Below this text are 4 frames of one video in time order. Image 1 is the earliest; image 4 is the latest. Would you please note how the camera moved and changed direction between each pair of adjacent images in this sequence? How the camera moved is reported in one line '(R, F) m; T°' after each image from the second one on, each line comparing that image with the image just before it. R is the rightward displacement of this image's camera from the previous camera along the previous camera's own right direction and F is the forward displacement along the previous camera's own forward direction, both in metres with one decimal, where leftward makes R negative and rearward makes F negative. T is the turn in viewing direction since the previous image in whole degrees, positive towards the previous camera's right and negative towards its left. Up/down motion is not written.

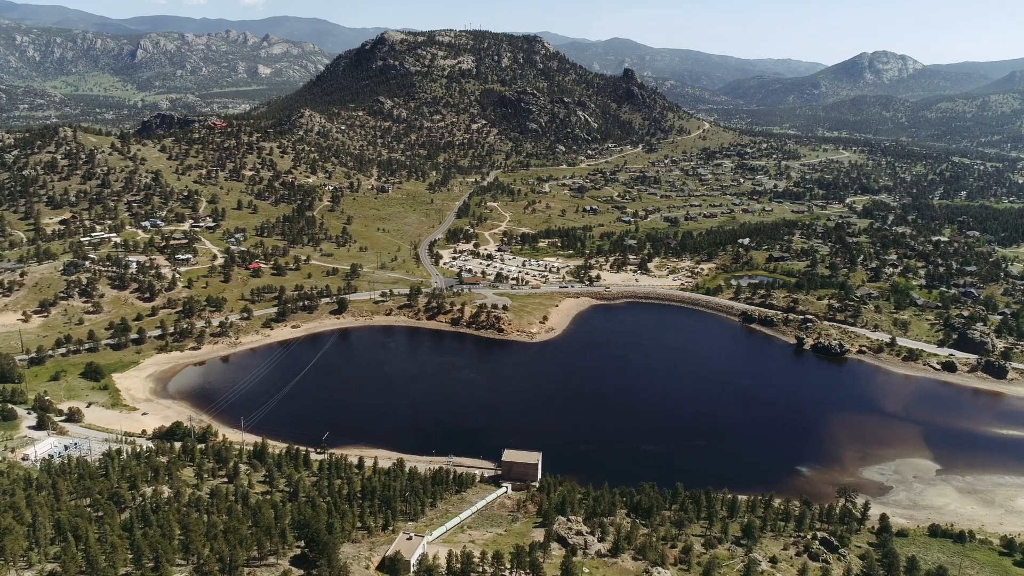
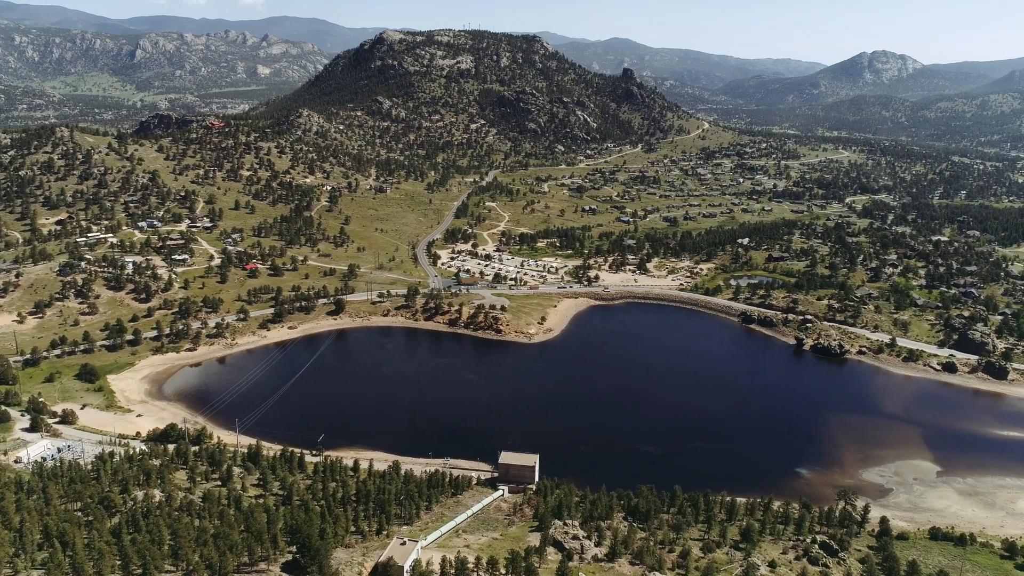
(+0.3, +0.8) m; 0°
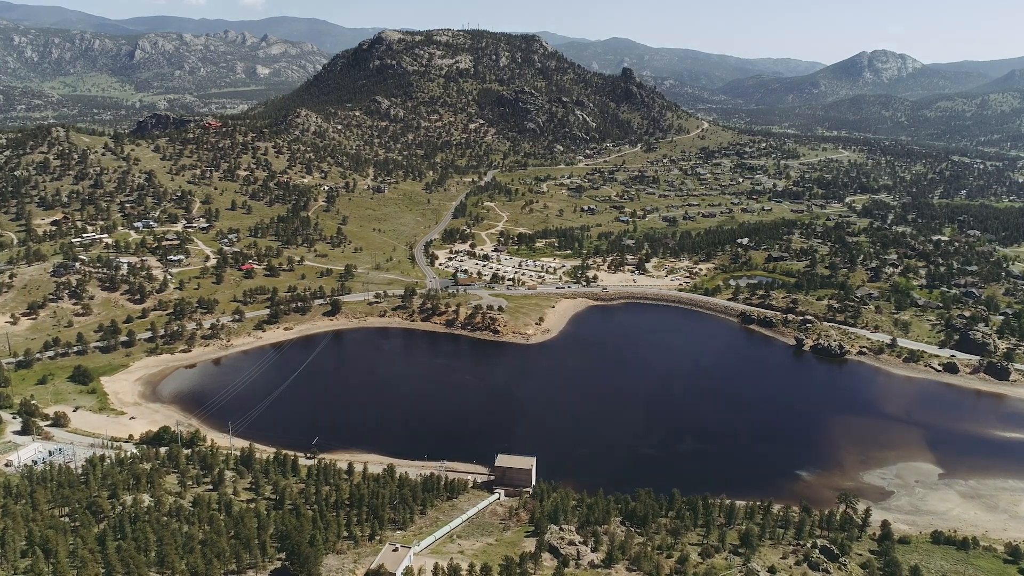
(+0.4, +1.1) m; 0°
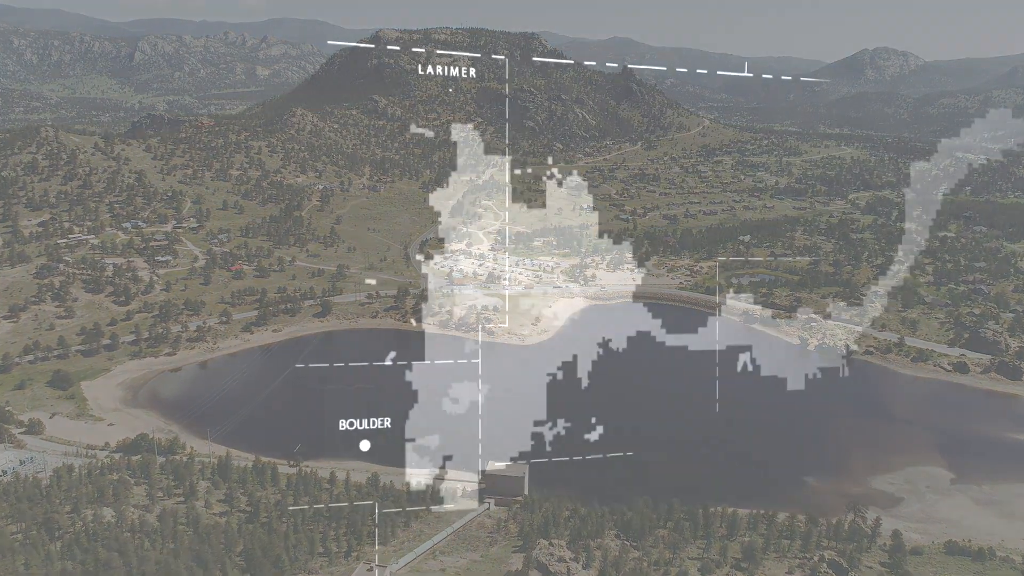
(+1.3, +4.0) m; 0°
